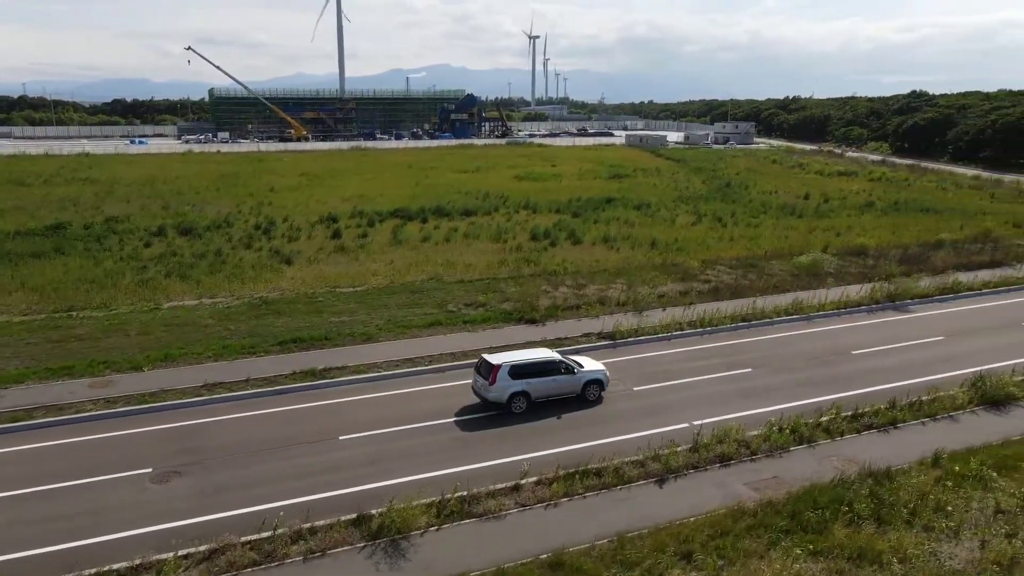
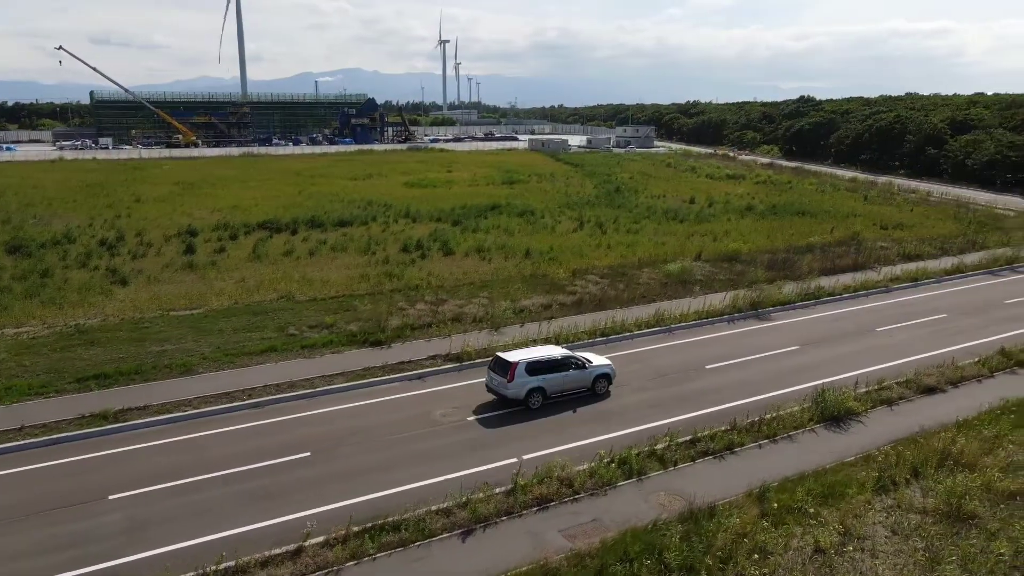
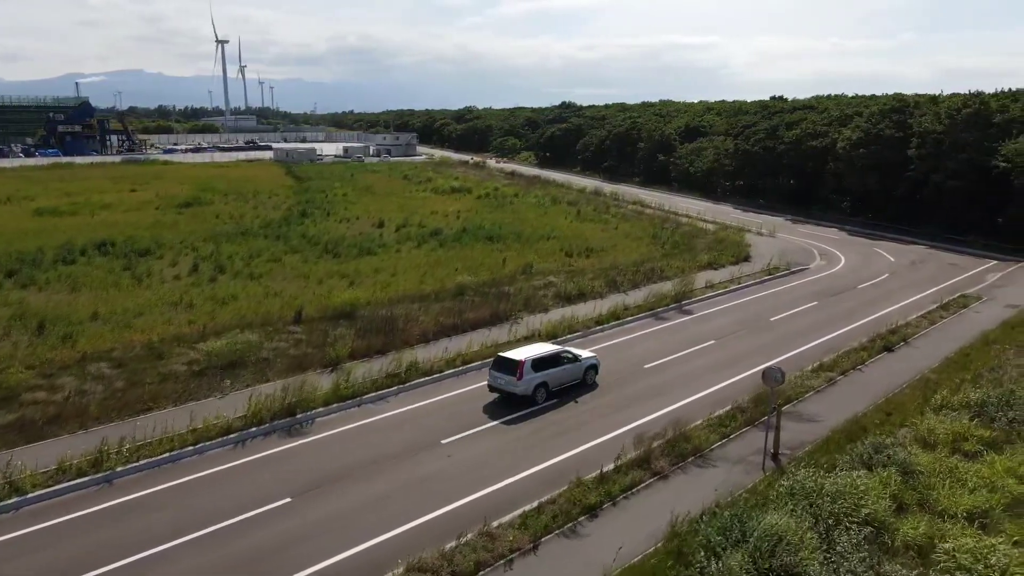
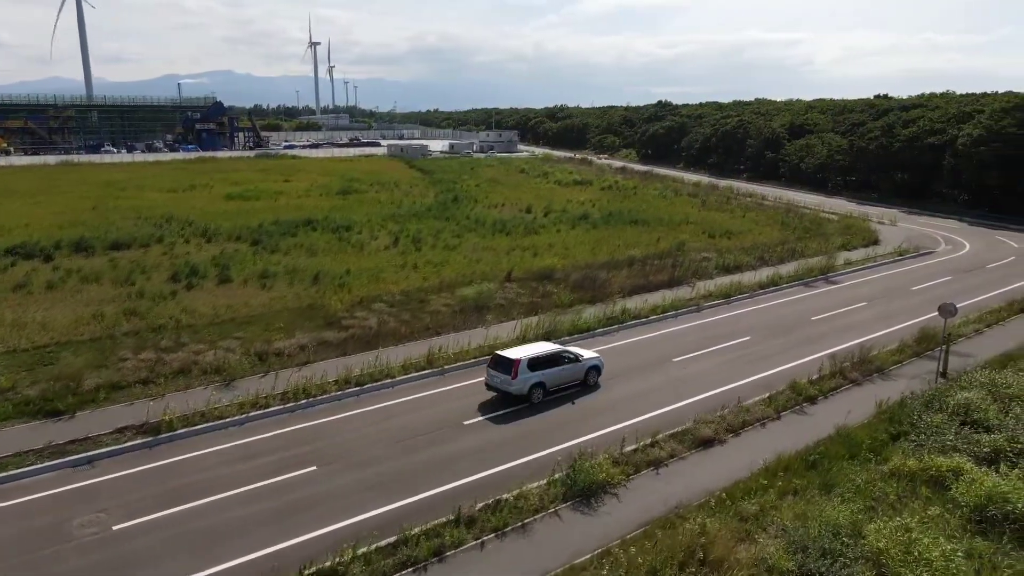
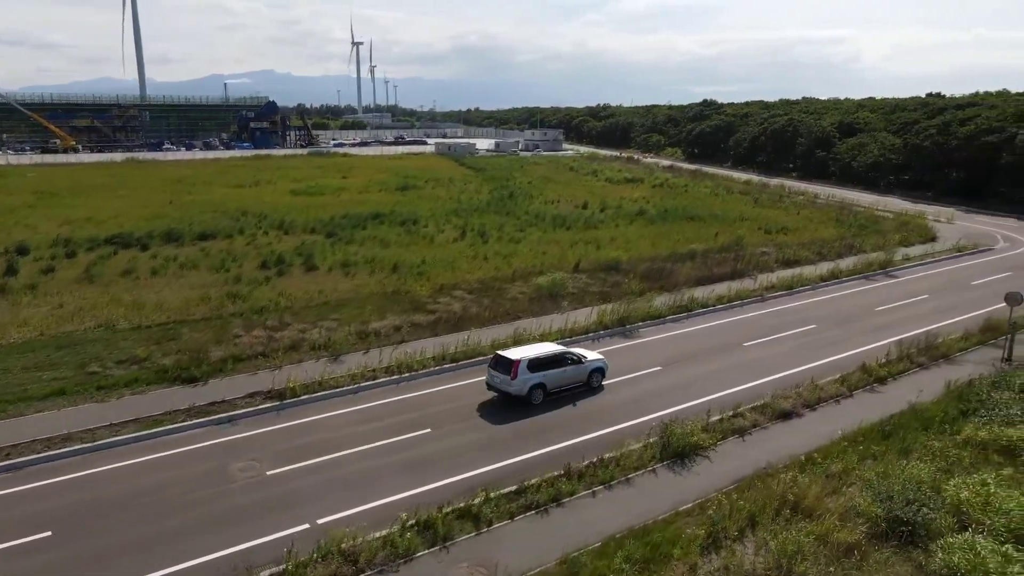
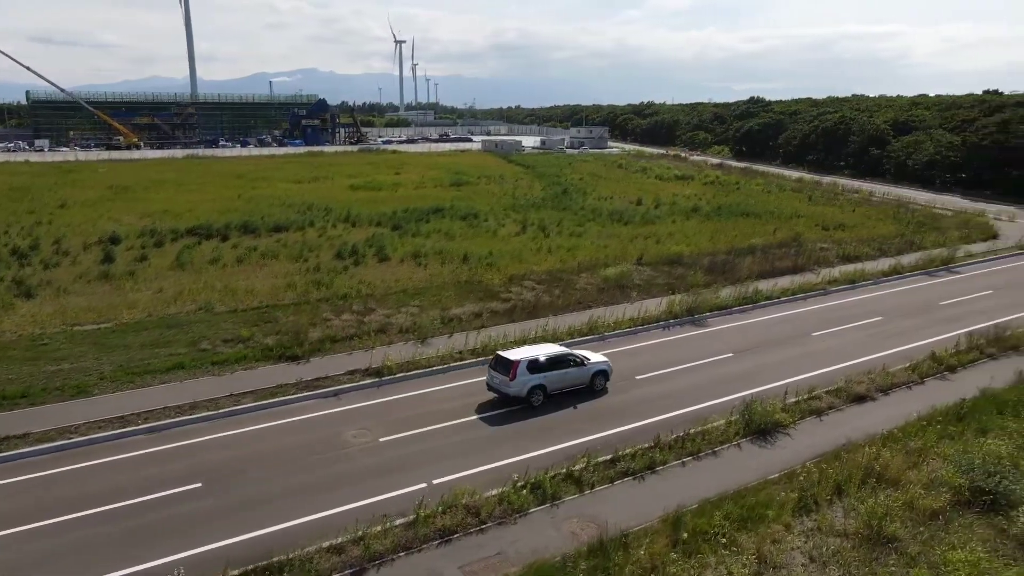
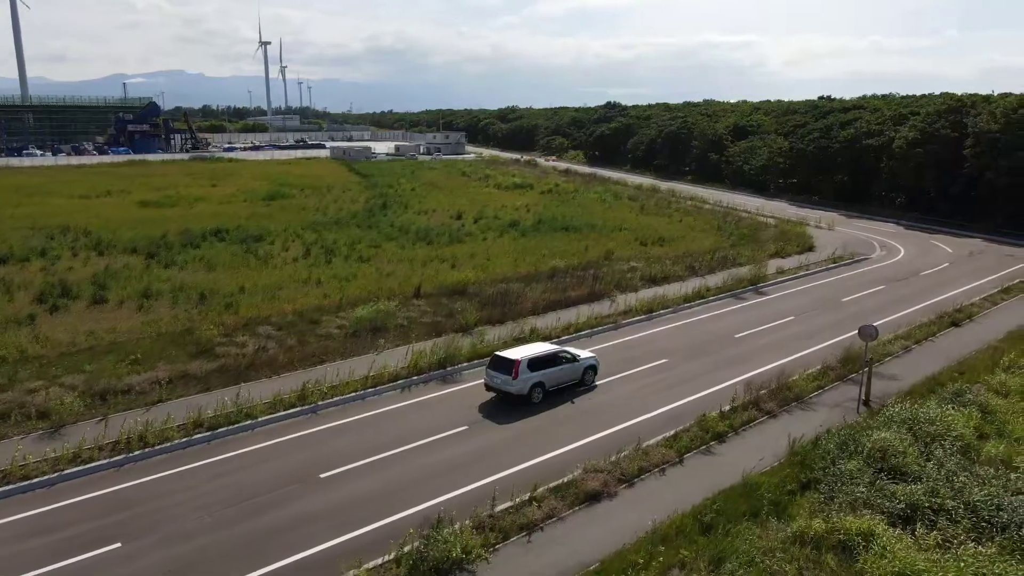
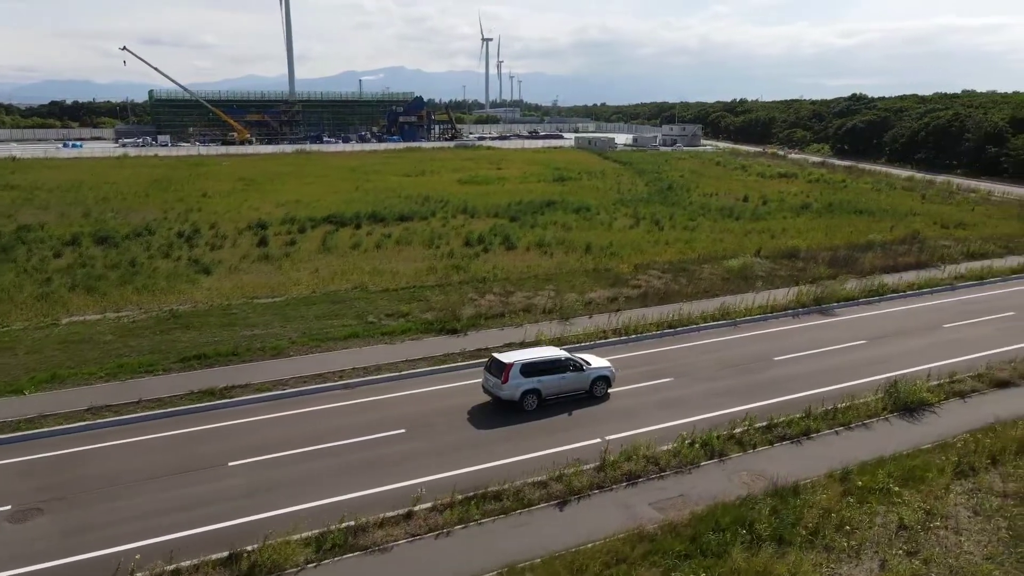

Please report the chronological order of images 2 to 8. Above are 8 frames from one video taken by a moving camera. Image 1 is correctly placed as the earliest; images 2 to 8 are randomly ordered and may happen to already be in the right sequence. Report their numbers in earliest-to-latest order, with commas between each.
8, 2, 6, 5, 4, 7, 3
